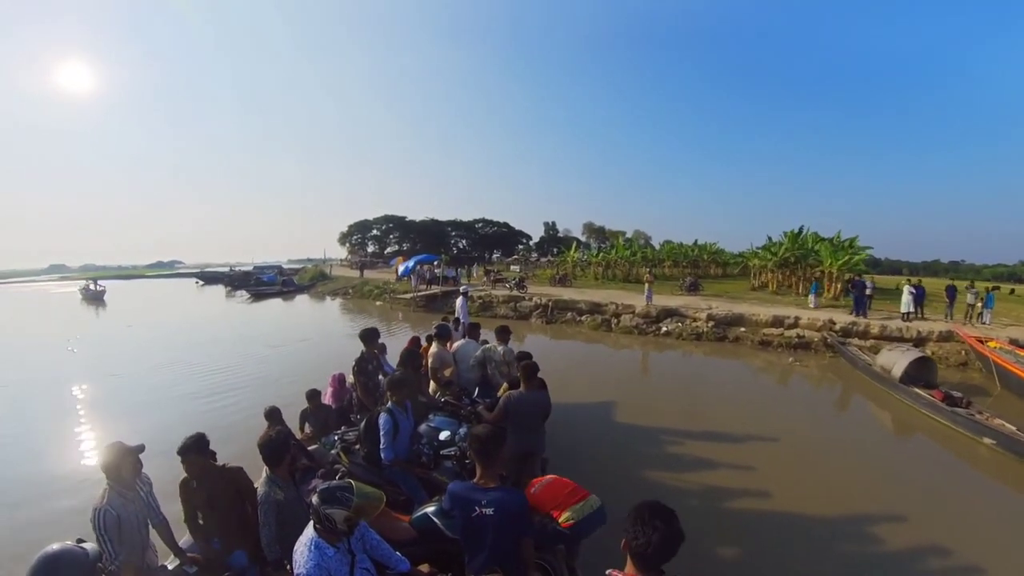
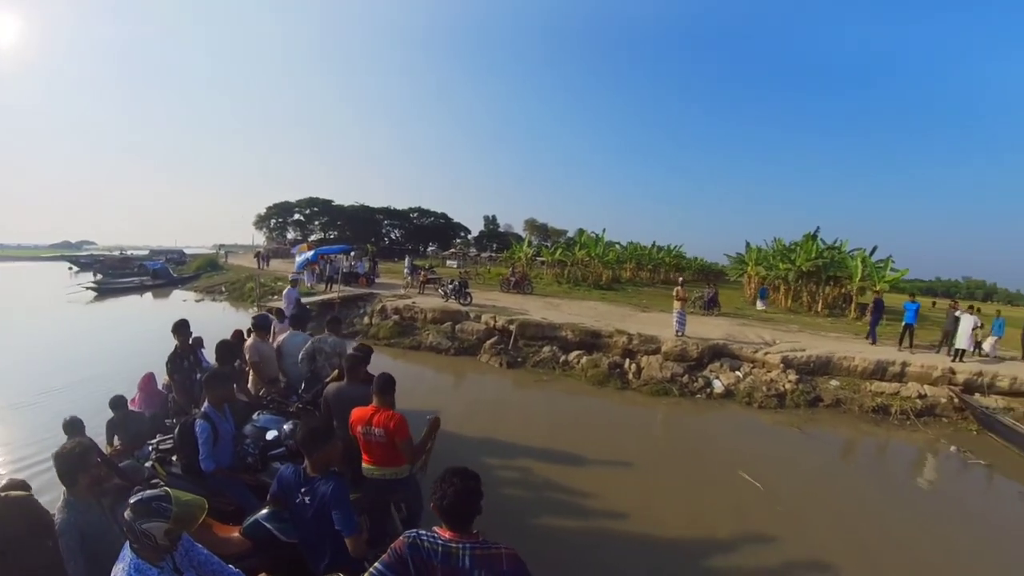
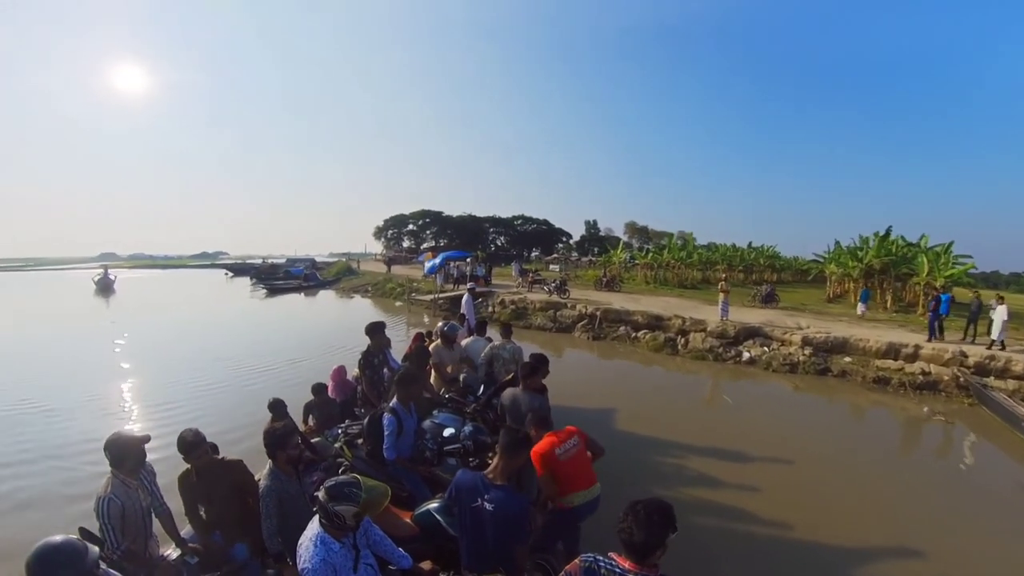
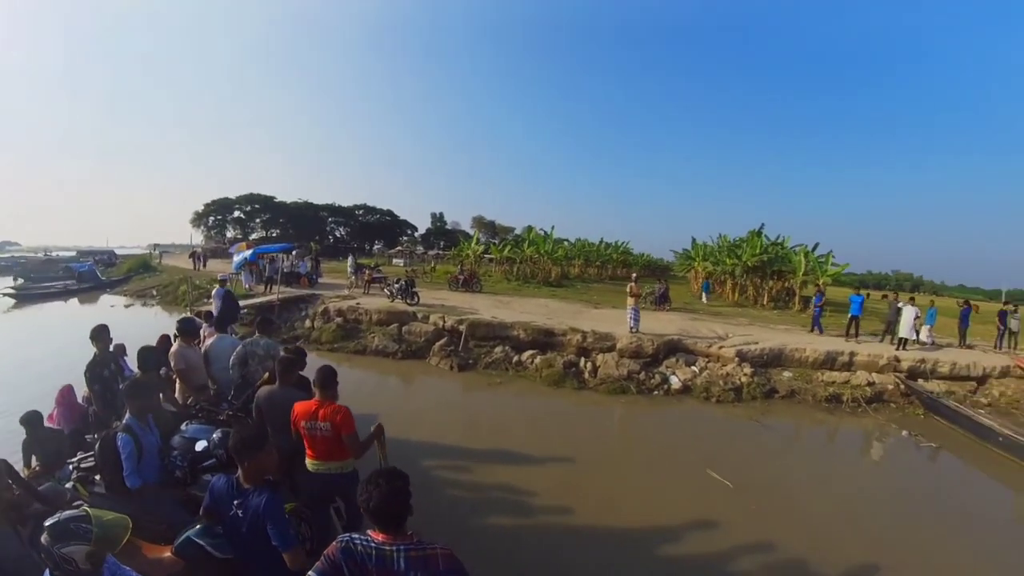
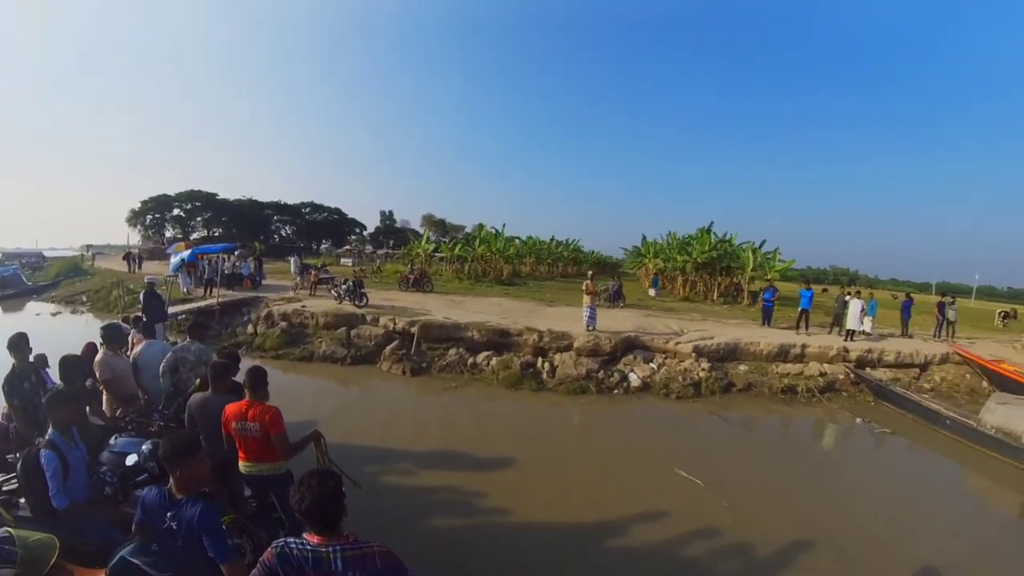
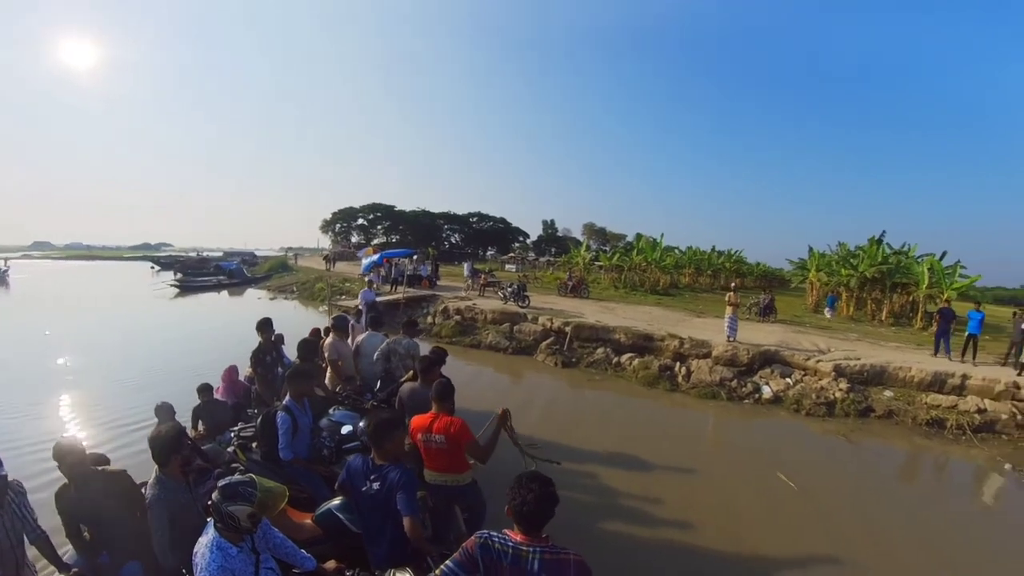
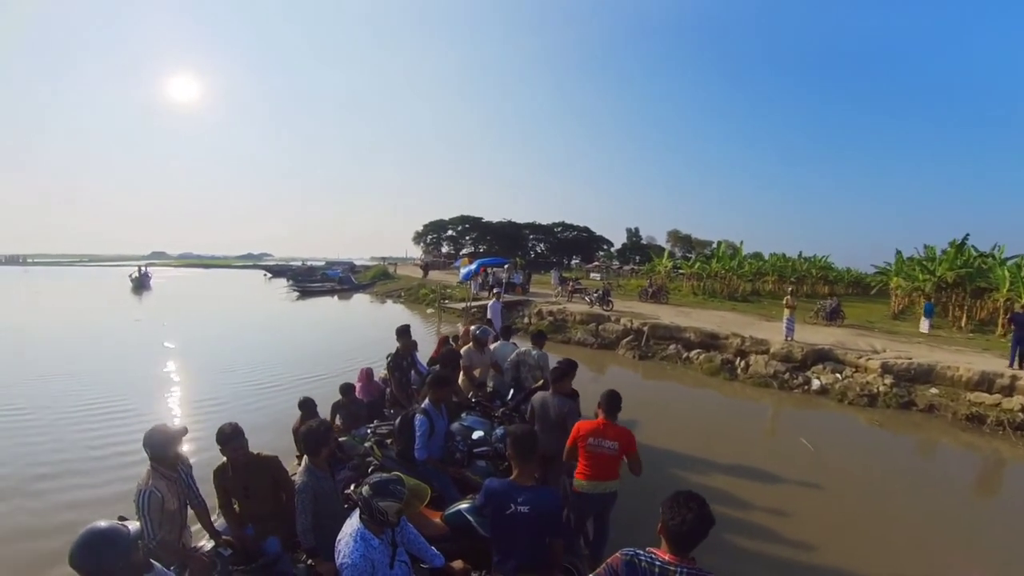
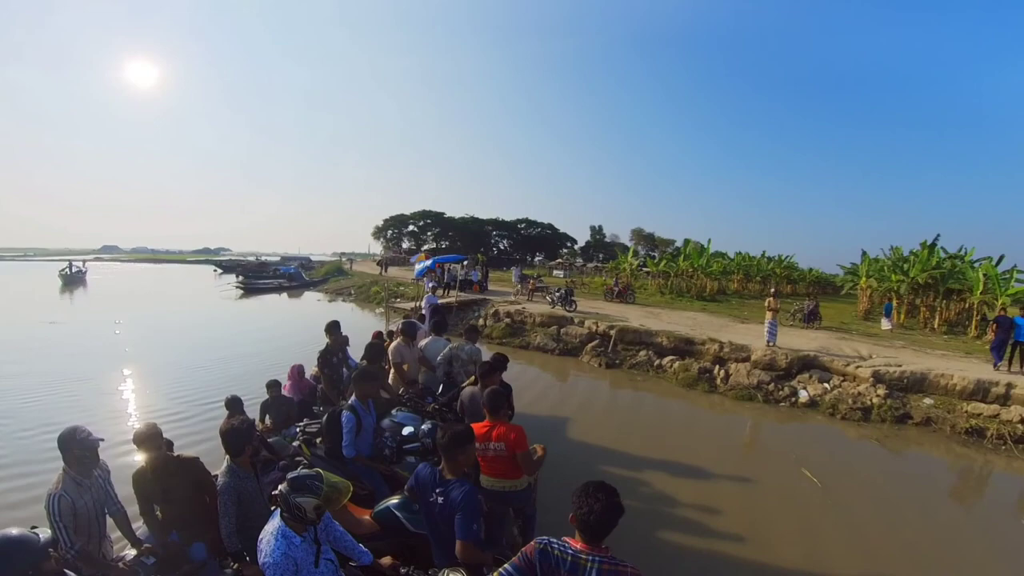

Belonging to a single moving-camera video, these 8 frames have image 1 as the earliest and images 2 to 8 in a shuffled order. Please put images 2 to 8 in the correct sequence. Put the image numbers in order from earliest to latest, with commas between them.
3, 7, 8, 6, 2, 4, 5
